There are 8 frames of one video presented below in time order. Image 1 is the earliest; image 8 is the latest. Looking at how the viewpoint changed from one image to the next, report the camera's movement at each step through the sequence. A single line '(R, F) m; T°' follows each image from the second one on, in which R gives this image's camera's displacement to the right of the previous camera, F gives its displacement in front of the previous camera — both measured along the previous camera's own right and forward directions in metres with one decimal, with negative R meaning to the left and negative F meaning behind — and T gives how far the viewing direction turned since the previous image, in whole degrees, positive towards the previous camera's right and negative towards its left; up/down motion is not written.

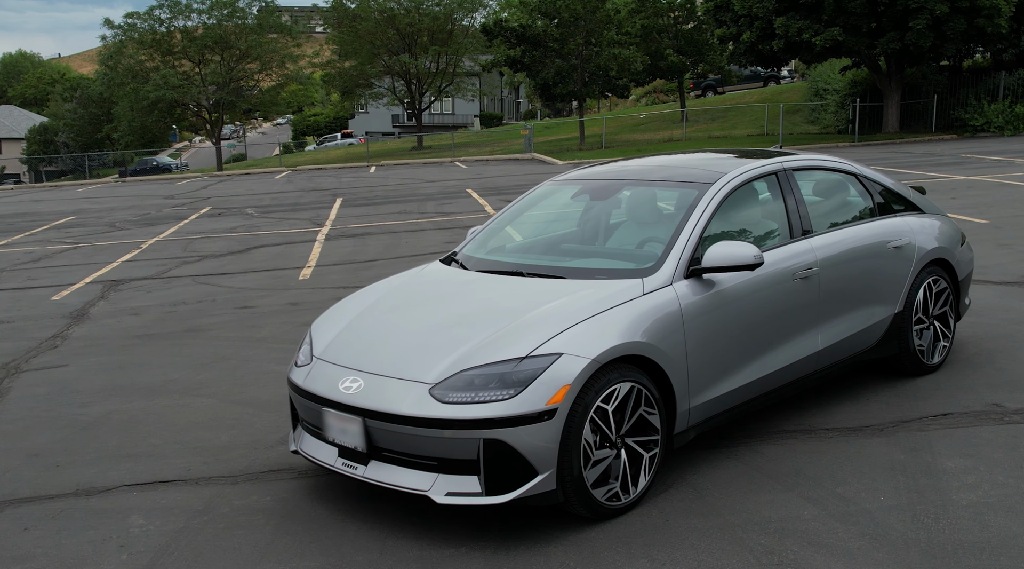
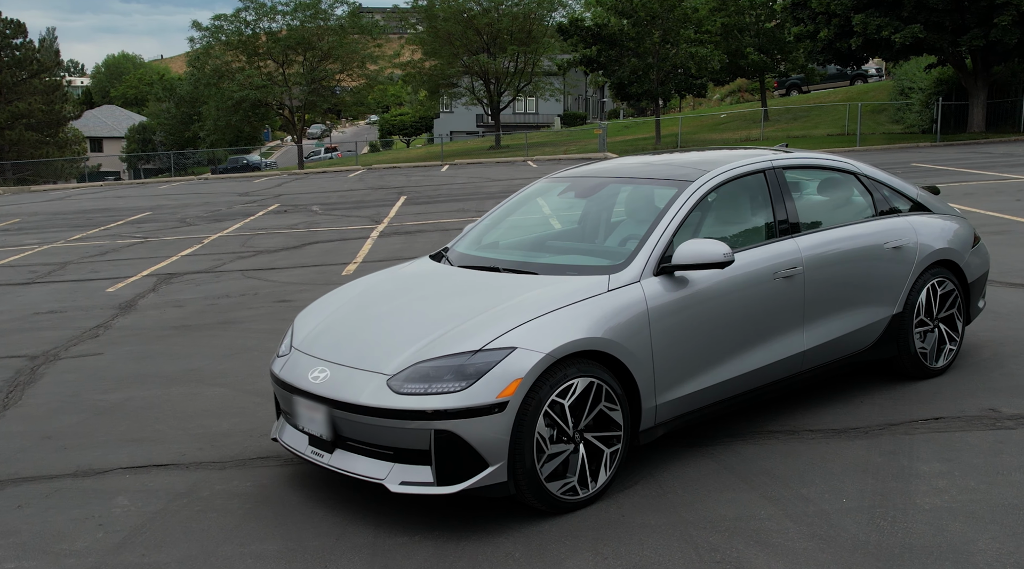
(+0.4, 0.0) m; -4°
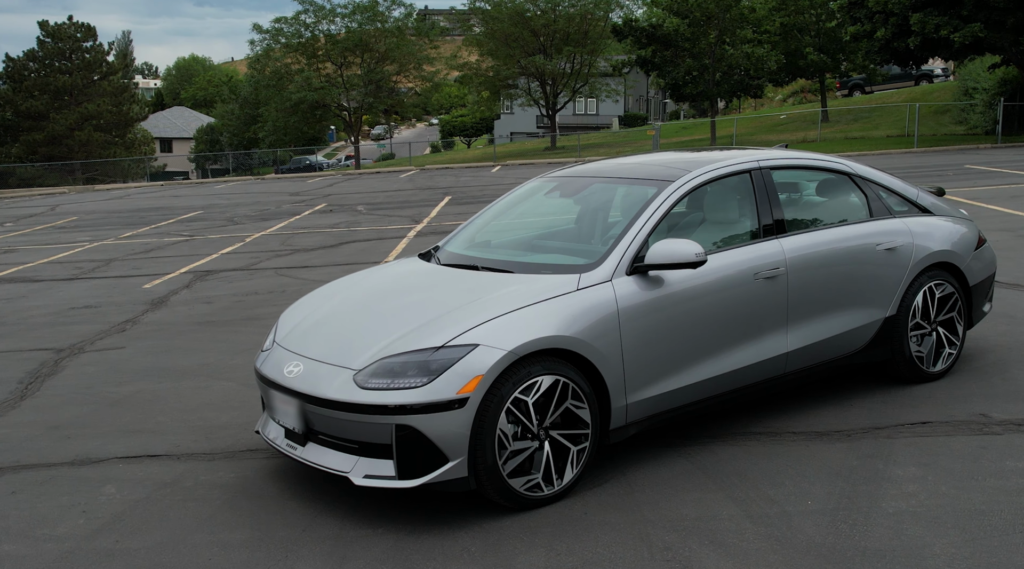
(+0.3, 0.0) m; -3°
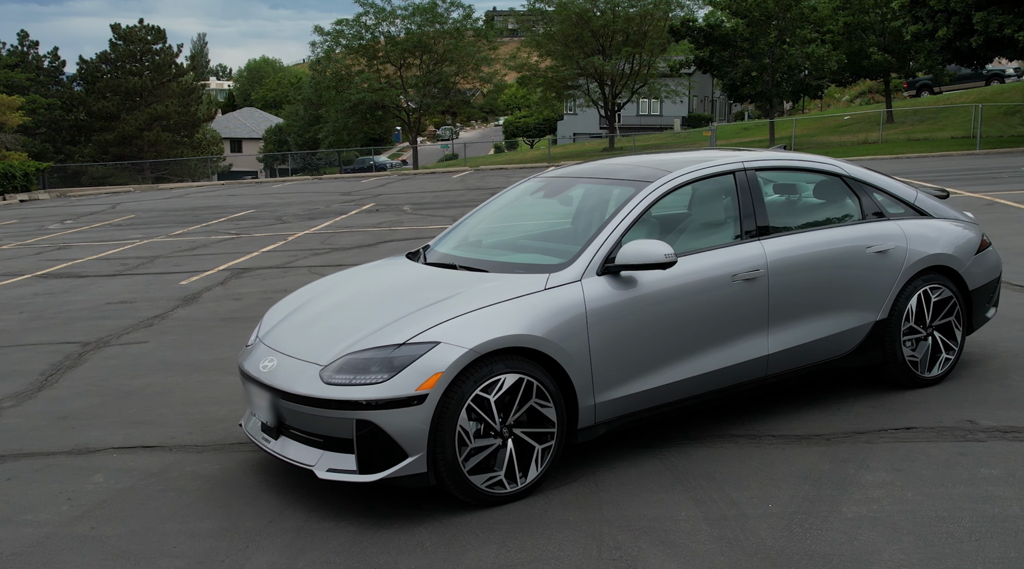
(+0.3, 0.0) m; -3°
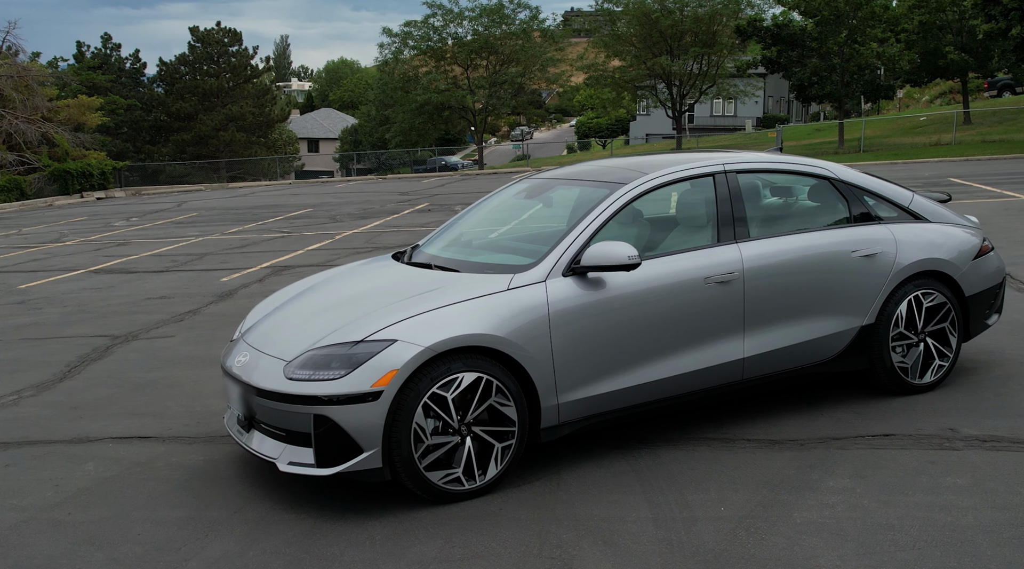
(+0.3, 0.0) m; -3°
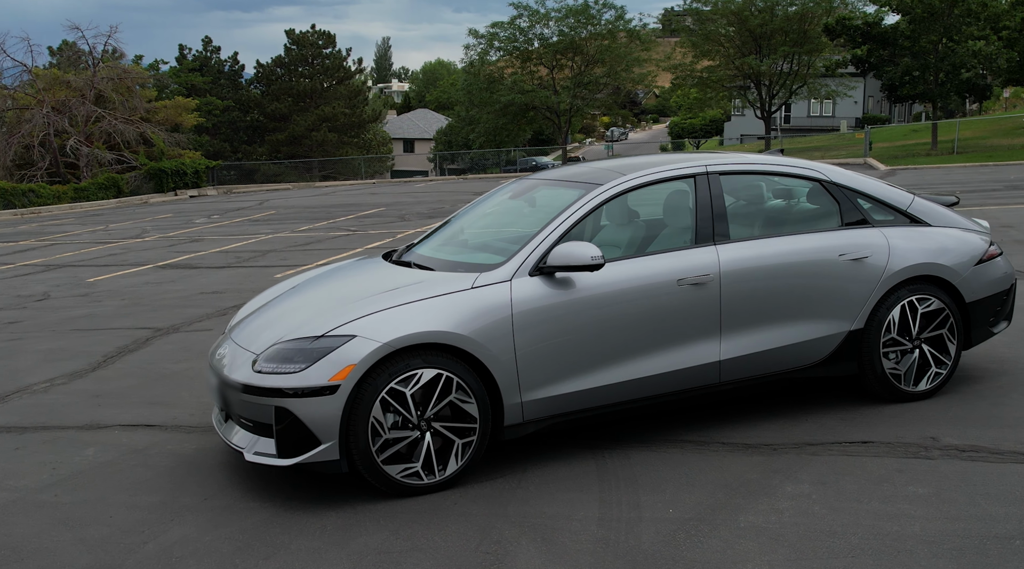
(+0.4, 0.0) m; -4°
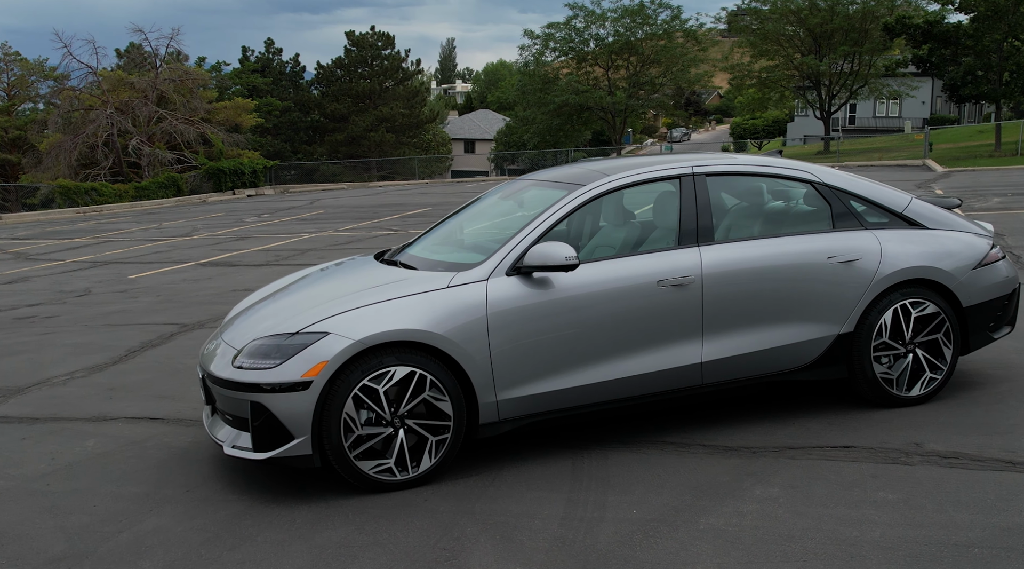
(+0.3, 0.0) m; -3°
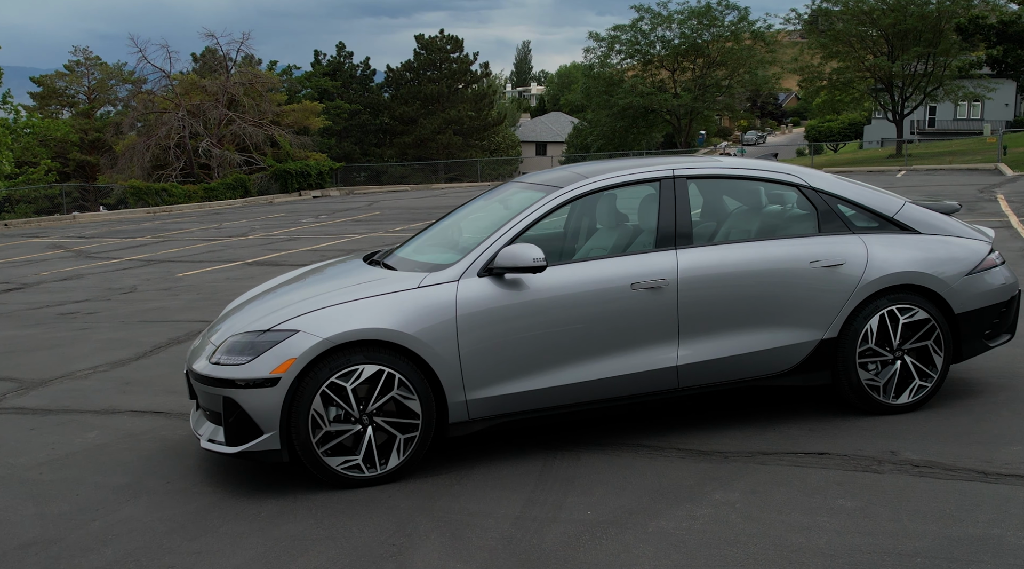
(+0.3, 0.0) m; -3°
